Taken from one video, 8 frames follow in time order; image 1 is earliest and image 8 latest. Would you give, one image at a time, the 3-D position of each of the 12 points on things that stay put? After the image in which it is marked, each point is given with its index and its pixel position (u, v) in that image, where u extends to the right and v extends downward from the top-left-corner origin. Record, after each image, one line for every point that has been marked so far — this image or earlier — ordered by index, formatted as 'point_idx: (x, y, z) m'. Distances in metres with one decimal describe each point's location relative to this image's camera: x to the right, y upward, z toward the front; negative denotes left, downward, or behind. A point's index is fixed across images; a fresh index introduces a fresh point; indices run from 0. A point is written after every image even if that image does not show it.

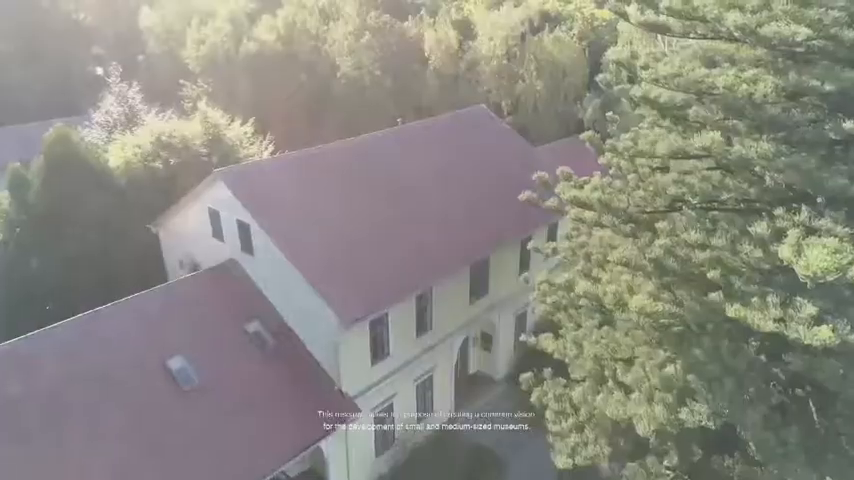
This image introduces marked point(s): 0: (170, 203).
0: (-8.5, +1.2, +18.9) m
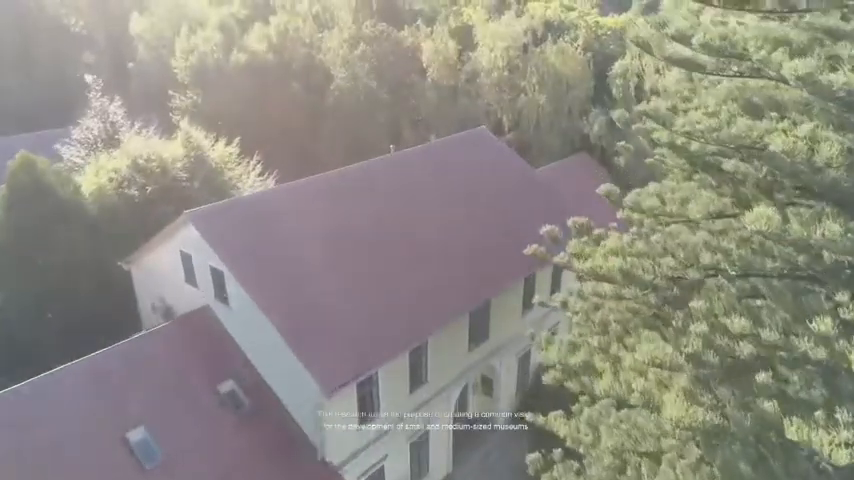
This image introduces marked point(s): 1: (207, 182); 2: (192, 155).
0: (-8.6, +0.2, +17.6) m
1: (-7.4, +1.8, +19.2) m
2: (-7.9, +2.9, +19.3) m
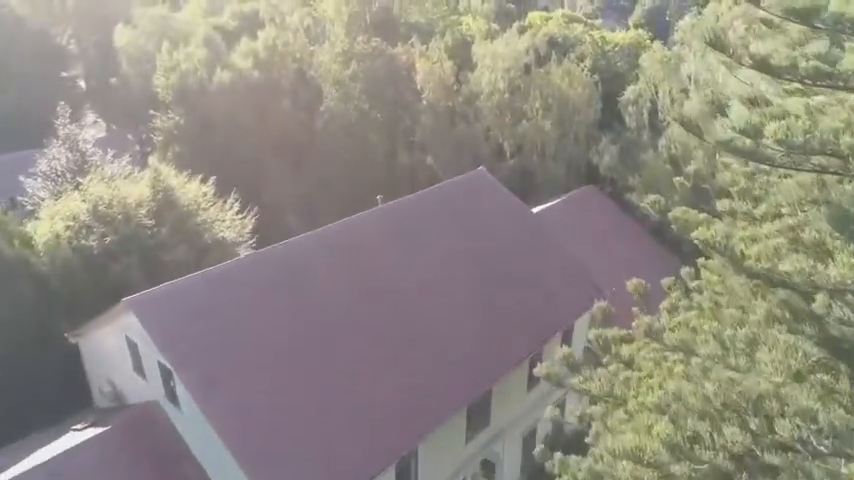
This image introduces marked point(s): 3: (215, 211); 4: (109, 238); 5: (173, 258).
0: (-8.8, -1.3, +15.8) m
1: (-7.6, +0.3, +17.3) m
2: (-8.1, +1.4, +17.5) m
3: (-6.7, +0.9, +18.4) m
4: (-8.7, +0.1, +15.8) m
5: (-7.4, -0.6, +16.7) m
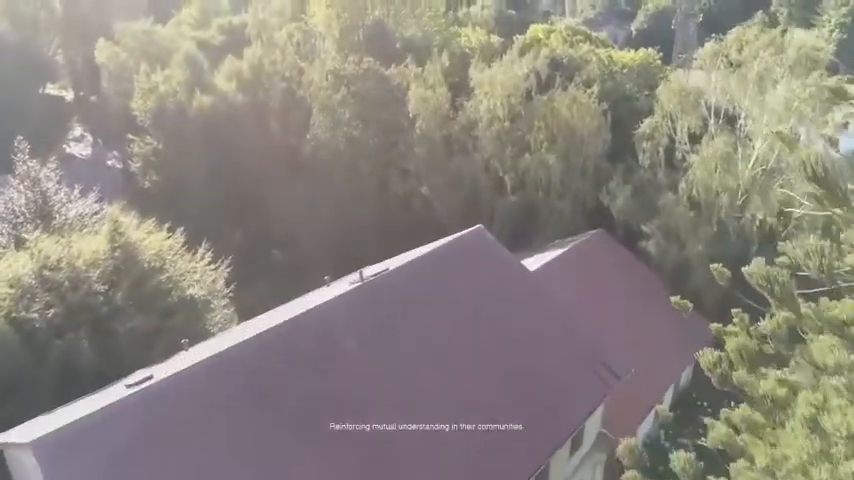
0: (-9.0, -3.0, +13.8) m
1: (-7.8, -1.3, +15.3) m
2: (-8.3, -0.3, +15.5) m
3: (-7.0, -0.8, +16.4) m
4: (-8.9, -1.6, +13.9) m
5: (-7.7, -2.2, +14.7) m
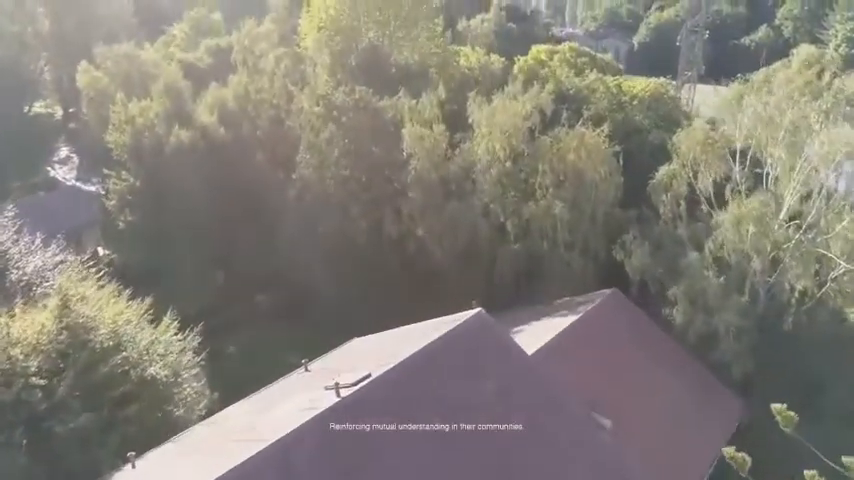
0: (-9.2, -4.8, +11.8) m
1: (-8.0, -3.2, +13.3) m
2: (-8.5, -2.1, +13.5) m
3: (-7.1, -2.6, +14.5) m
4: (-9.1, -3.4, +11.9) m
5: (-7.8, -4.0, +12.7) m
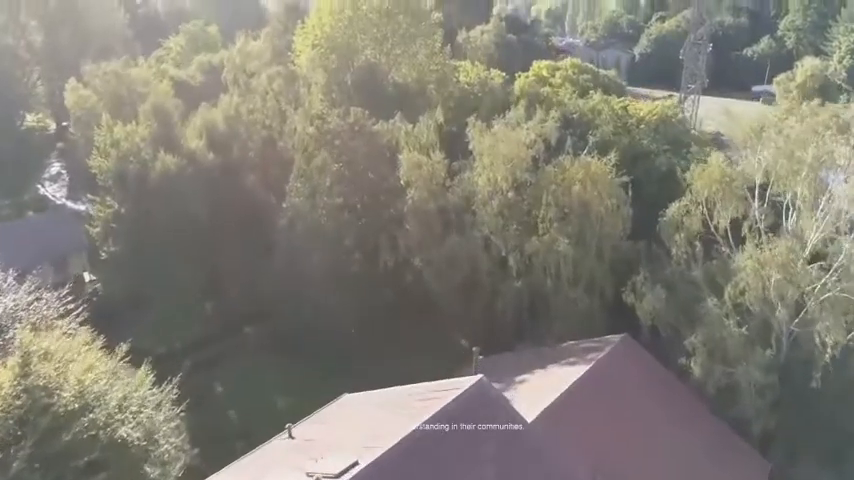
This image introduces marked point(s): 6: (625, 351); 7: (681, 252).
0: (-9.3, -5.9, +10.6) m
1: (-8.1, -4.3, +12.1) m
2: (-8.6, -3.2, +12.3) m
3: (-7.2, -3.7, +13.3) m
4: (-9.2, -4.5, +10.7) m
5: (-7.9, -5.1, +11.5) m
6: (+5.4, -3.0, +15.4) m
7: (+7.2, -0.3, +16.4) m
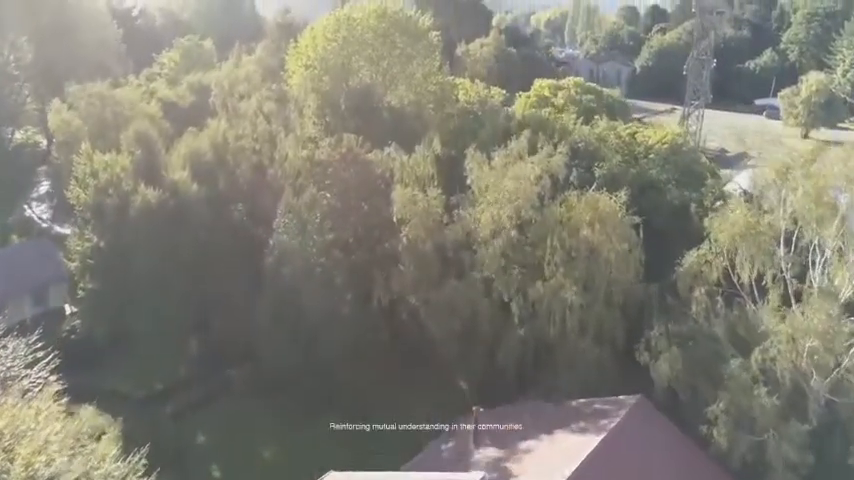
0: (-9.4, -7.1, +9.1) m
1: (-8.2, -5.6, +10.7) m
2: (-8.7, -4.5, +10.9) m
3: (-7.4, -5.0, +11.8) m
4: (-9.3, -5.8, +9.2) m
5: (-8.0, -6.4, +10.0) m
6: (+5.3, -4.3, +14.0) m
7: (+7.0, -1.7, +15.0) m
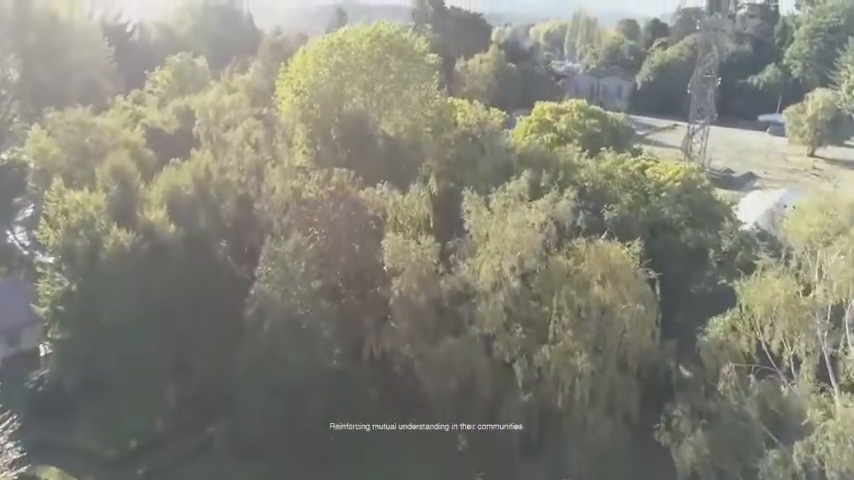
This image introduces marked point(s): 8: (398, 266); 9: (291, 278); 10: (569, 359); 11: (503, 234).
0: (-9.6, -8.6, +7.3) m
1: (-8.4, -7.0, +8.9) m
2: (-8.9, -6.0, +9.1) m
3: (-7.5, -6.5, +10.1) m
4: (-9.5, -7.2, +7.5) m
5: (-8.2, -7.9, +8.2) m
6: (+5.1, -5.8, +12.2) m
7: (+6.9, -3.2, +13.3) m
8: (-0.8, -0.8, +17.9) m
9: (-4.6, -1.1, +20.2) m
10: (+3.8, -3.1, +15.9) m
11: (+2.2, +0.2, +17.3) m
